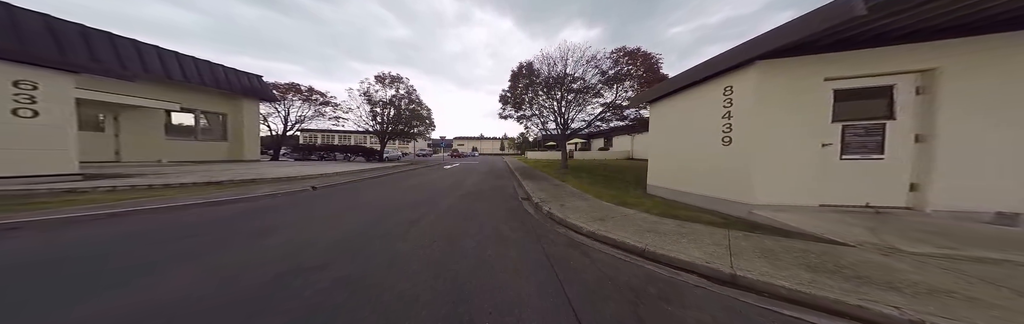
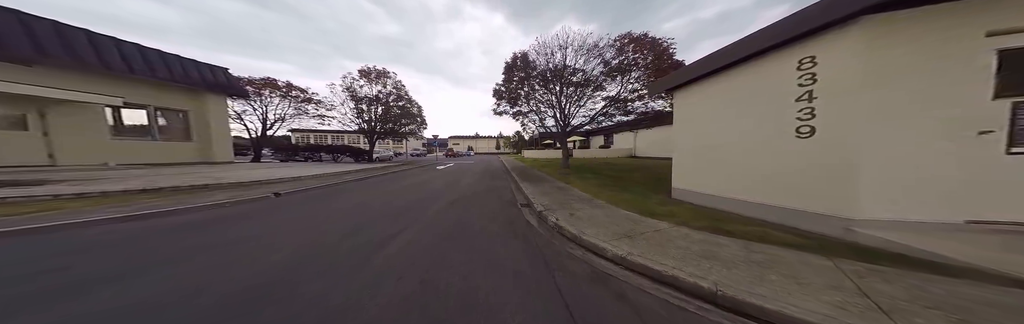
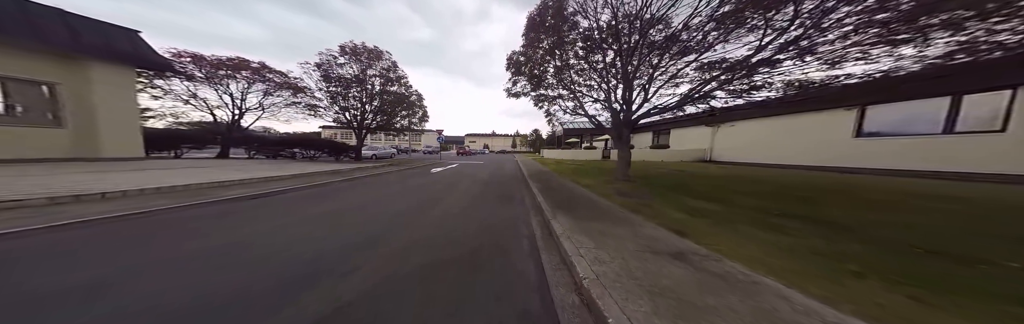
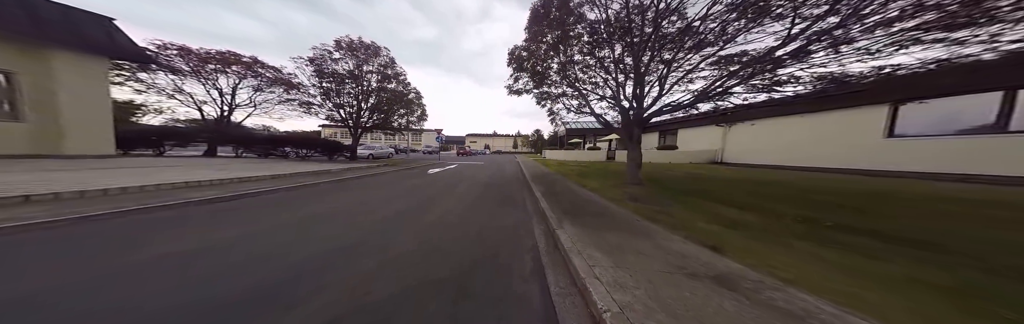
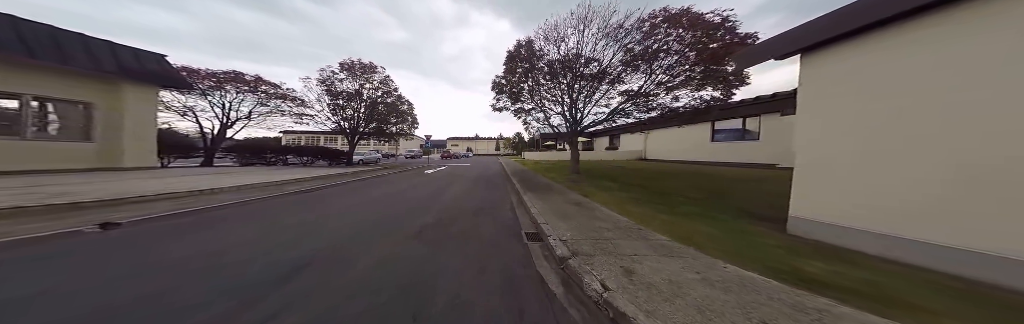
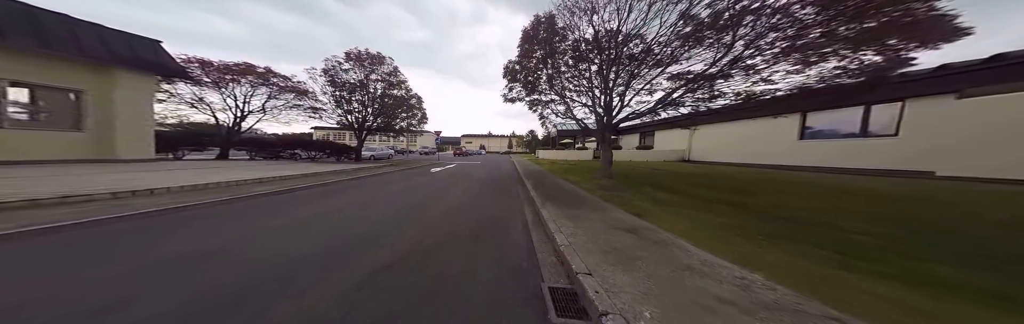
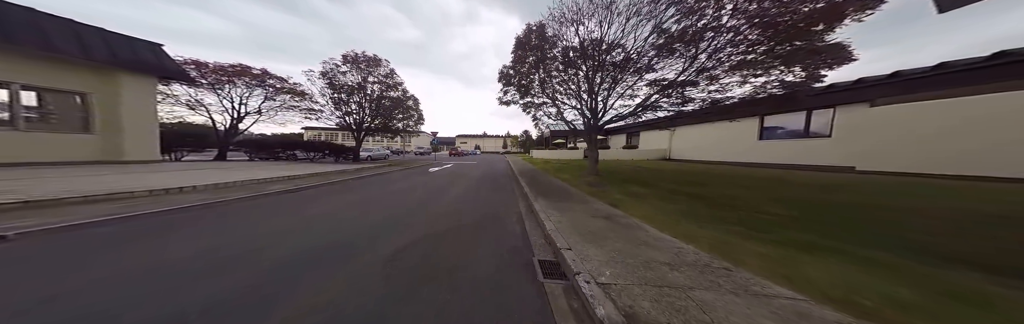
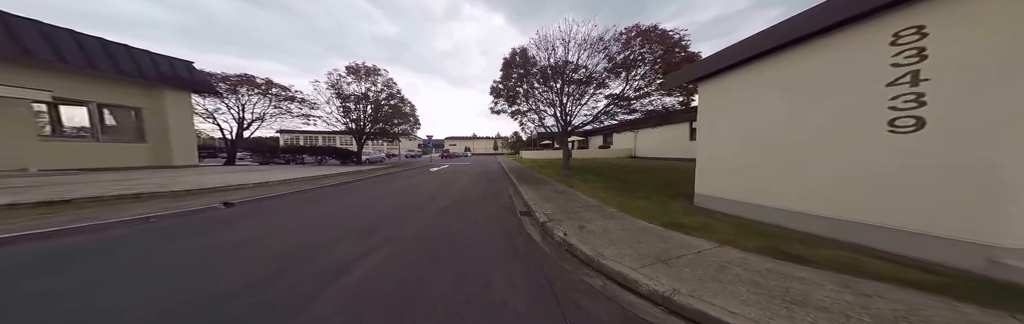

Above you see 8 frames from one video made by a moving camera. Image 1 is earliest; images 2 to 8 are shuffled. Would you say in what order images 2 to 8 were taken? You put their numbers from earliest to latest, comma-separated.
2, 8, 5, 7, 6, 3, 4
